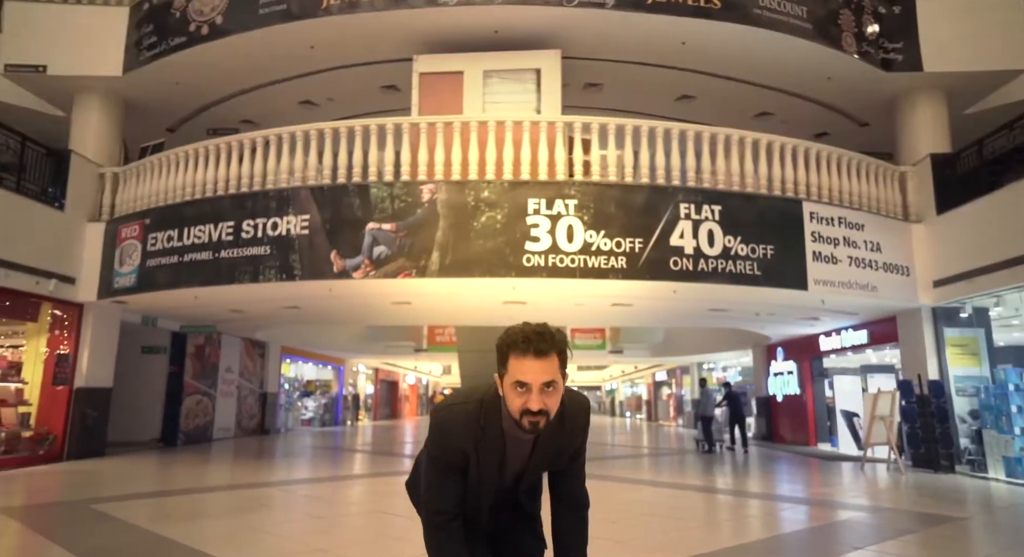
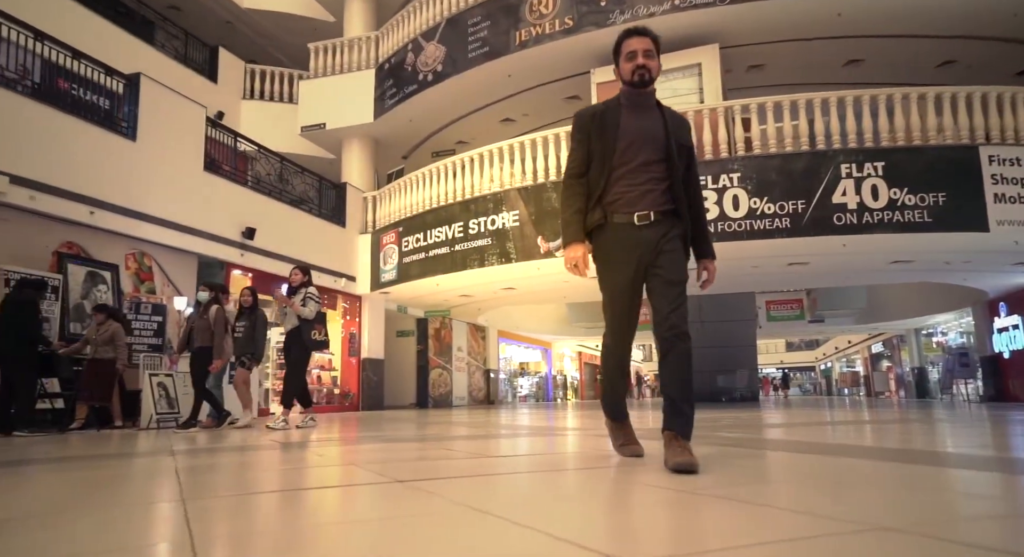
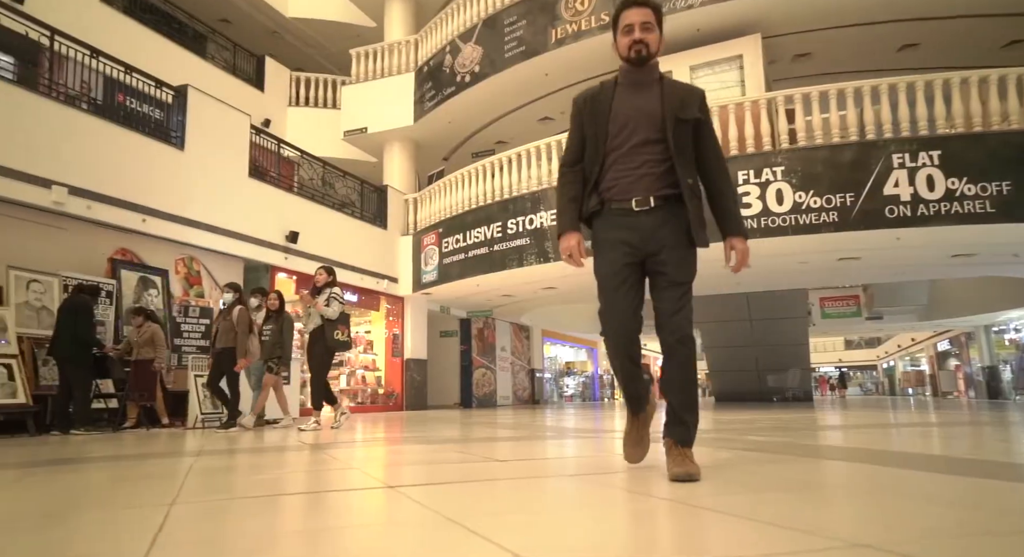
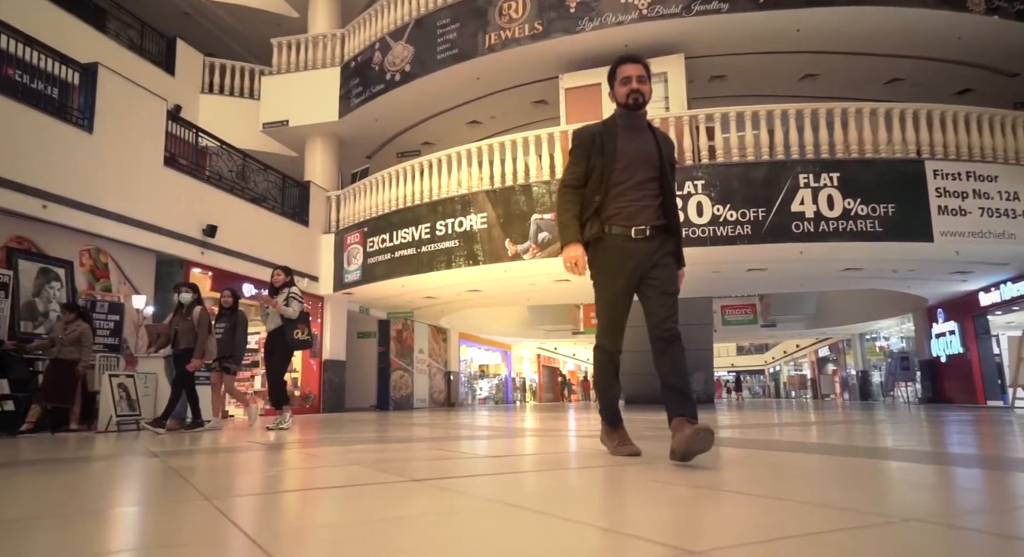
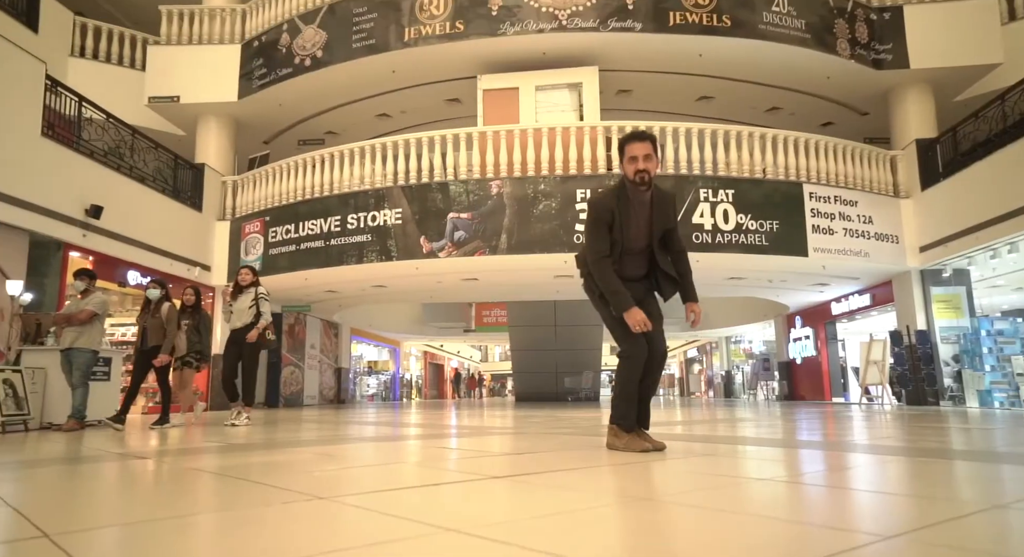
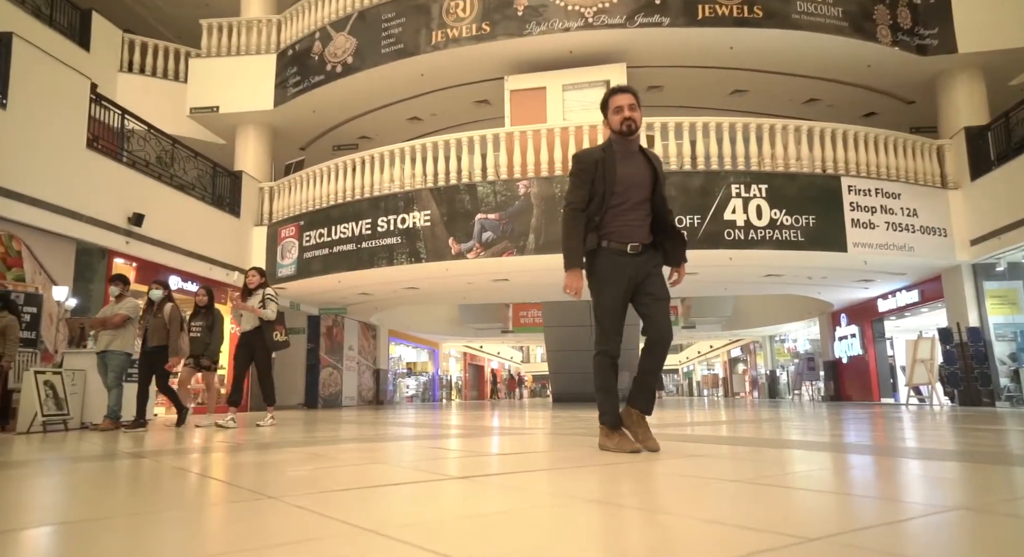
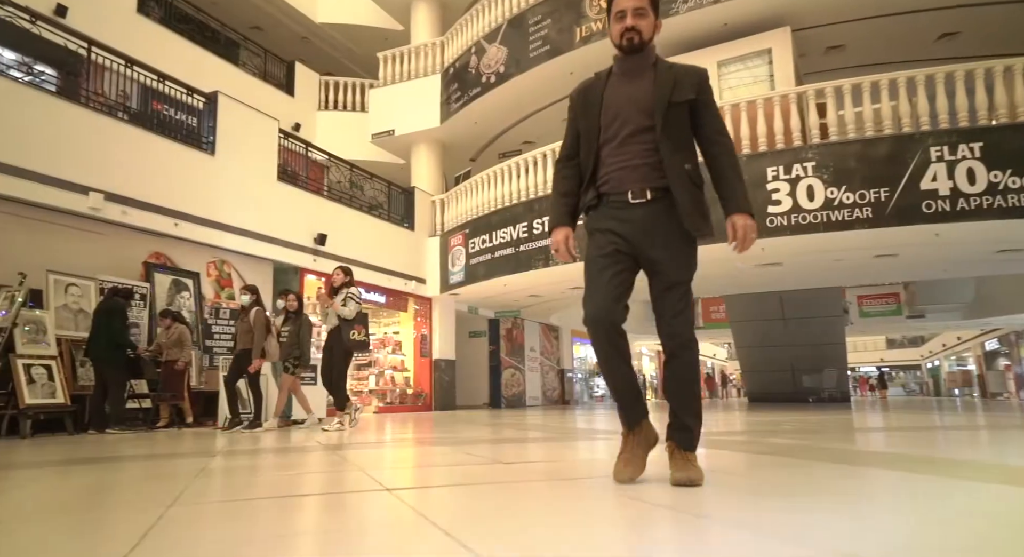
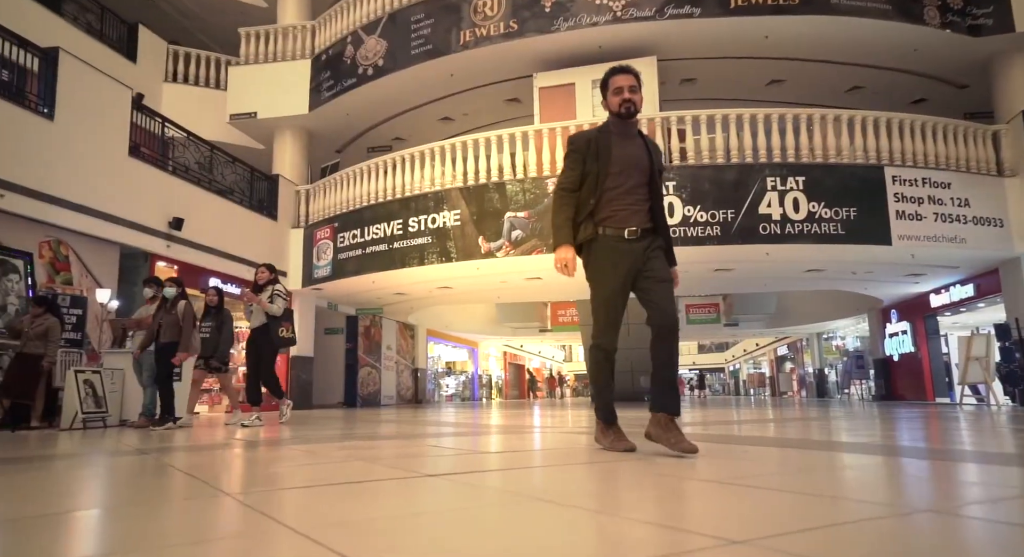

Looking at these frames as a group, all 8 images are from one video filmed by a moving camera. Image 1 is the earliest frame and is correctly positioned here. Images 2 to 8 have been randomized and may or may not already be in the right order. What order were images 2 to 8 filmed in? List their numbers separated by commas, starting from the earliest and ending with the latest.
5, 6, 8, 4, 2, 3, 7
